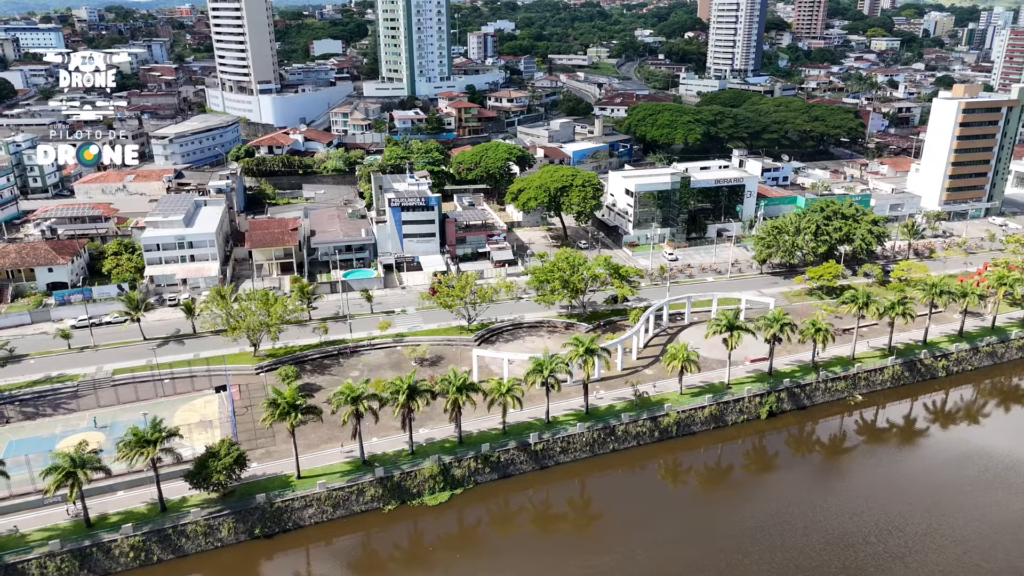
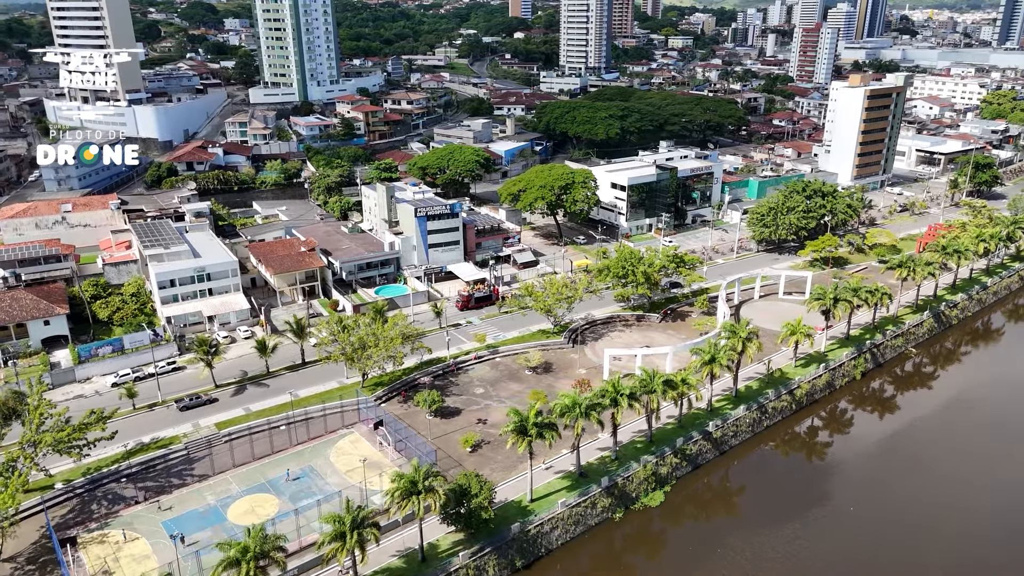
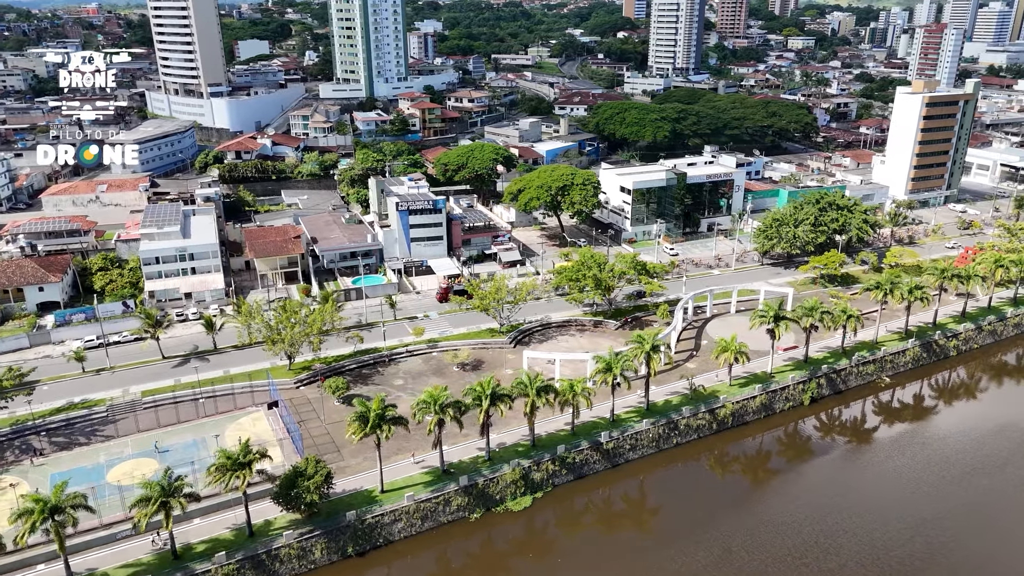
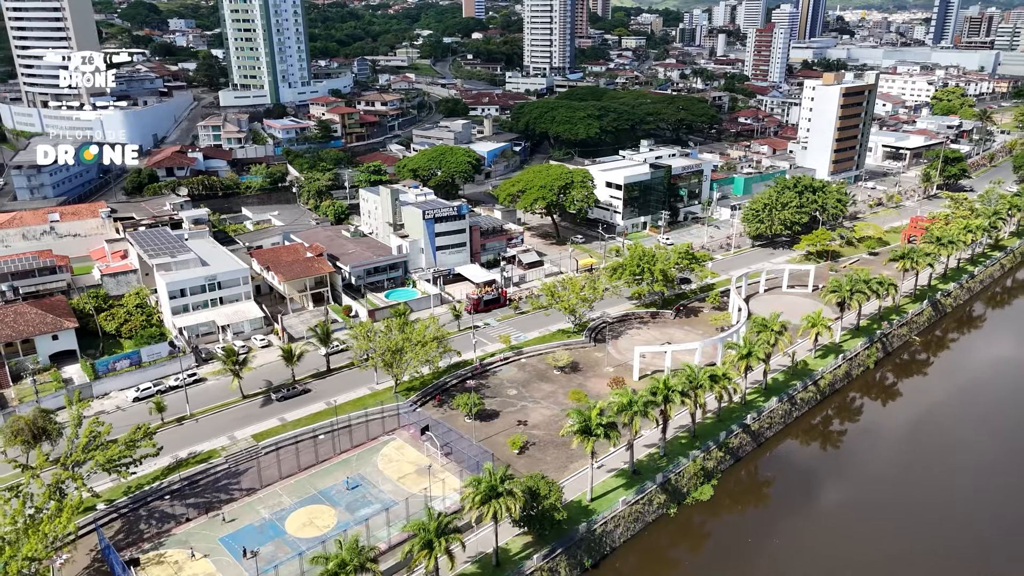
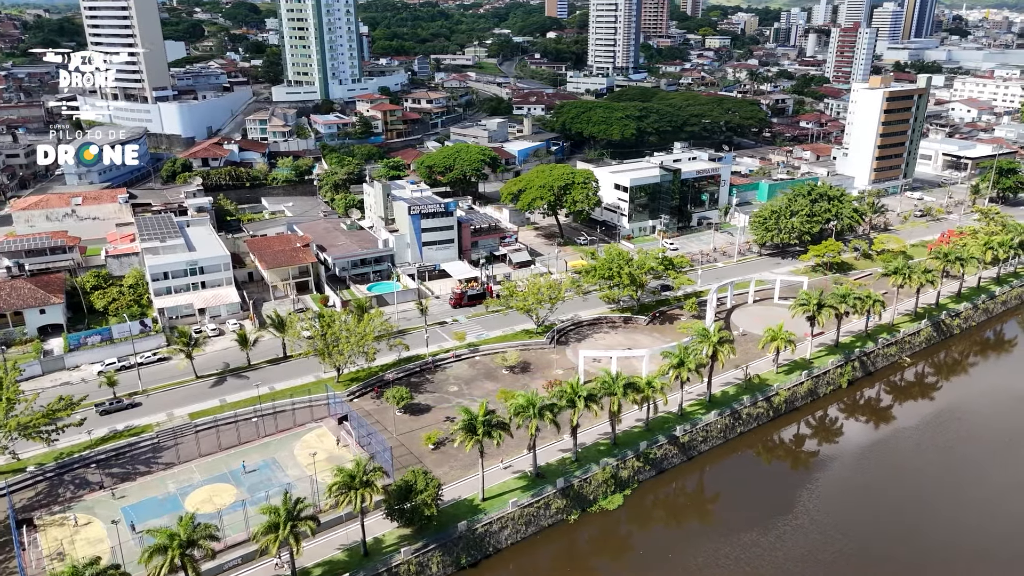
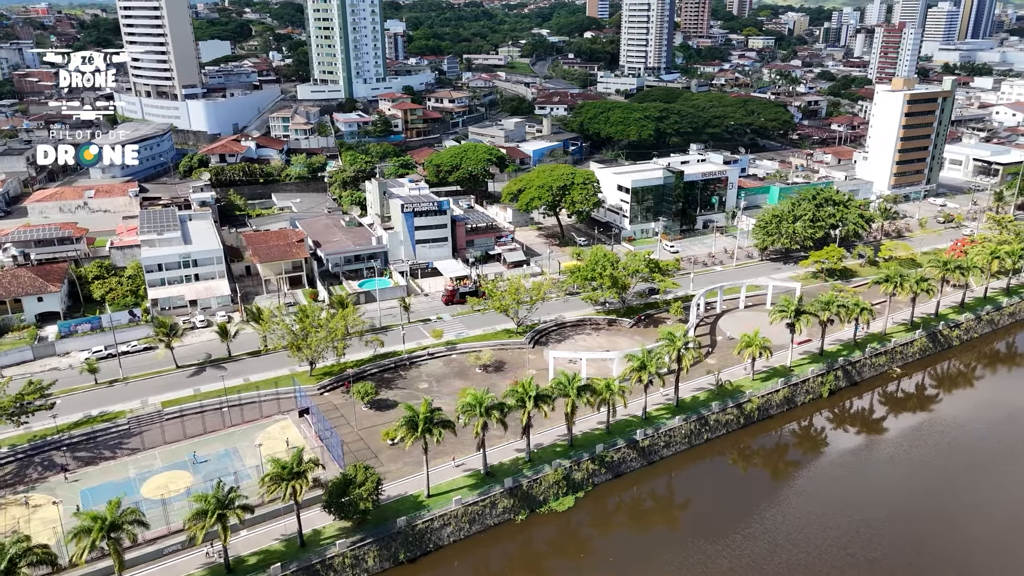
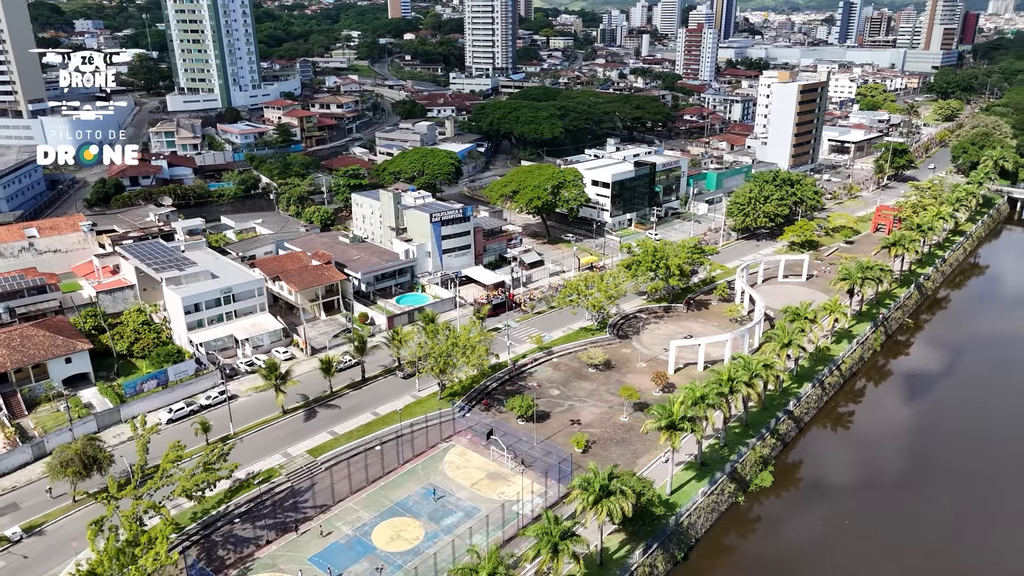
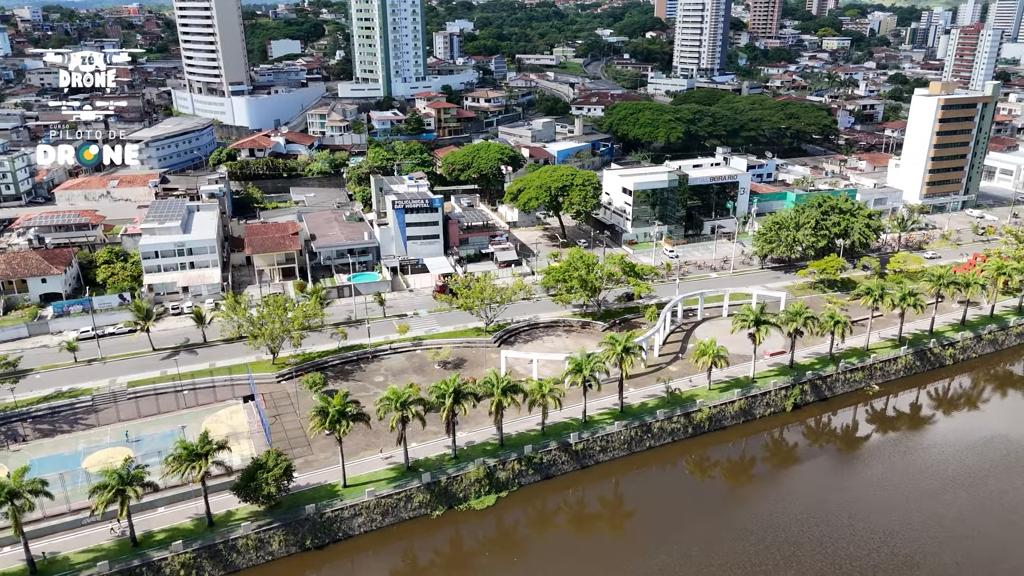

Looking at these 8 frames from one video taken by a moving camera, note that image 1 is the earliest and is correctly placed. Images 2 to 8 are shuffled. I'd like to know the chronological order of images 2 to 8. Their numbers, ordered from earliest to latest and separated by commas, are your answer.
8, 3, 6, 5, 2, 4, 7
